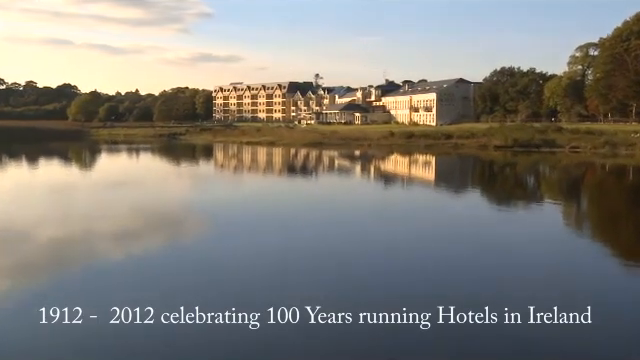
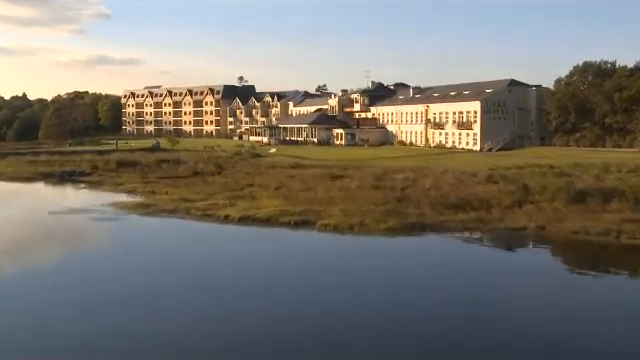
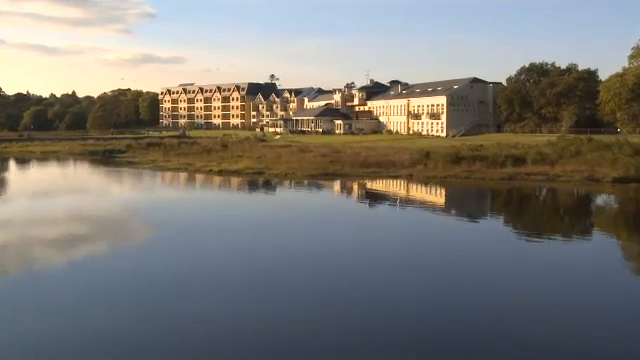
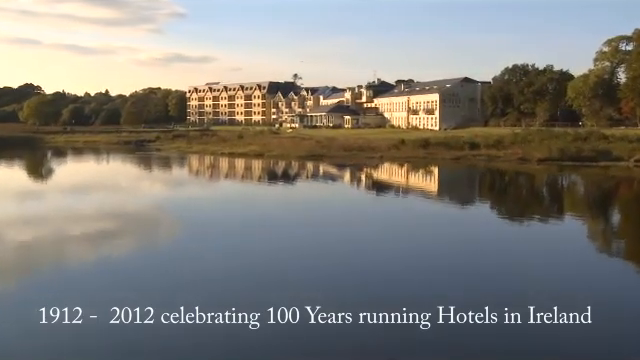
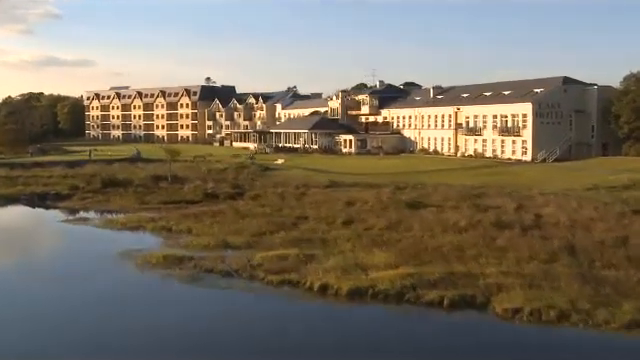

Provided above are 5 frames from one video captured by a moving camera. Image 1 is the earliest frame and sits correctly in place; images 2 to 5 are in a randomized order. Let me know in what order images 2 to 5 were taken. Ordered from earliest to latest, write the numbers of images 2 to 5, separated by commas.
4, 3, 2, 5
